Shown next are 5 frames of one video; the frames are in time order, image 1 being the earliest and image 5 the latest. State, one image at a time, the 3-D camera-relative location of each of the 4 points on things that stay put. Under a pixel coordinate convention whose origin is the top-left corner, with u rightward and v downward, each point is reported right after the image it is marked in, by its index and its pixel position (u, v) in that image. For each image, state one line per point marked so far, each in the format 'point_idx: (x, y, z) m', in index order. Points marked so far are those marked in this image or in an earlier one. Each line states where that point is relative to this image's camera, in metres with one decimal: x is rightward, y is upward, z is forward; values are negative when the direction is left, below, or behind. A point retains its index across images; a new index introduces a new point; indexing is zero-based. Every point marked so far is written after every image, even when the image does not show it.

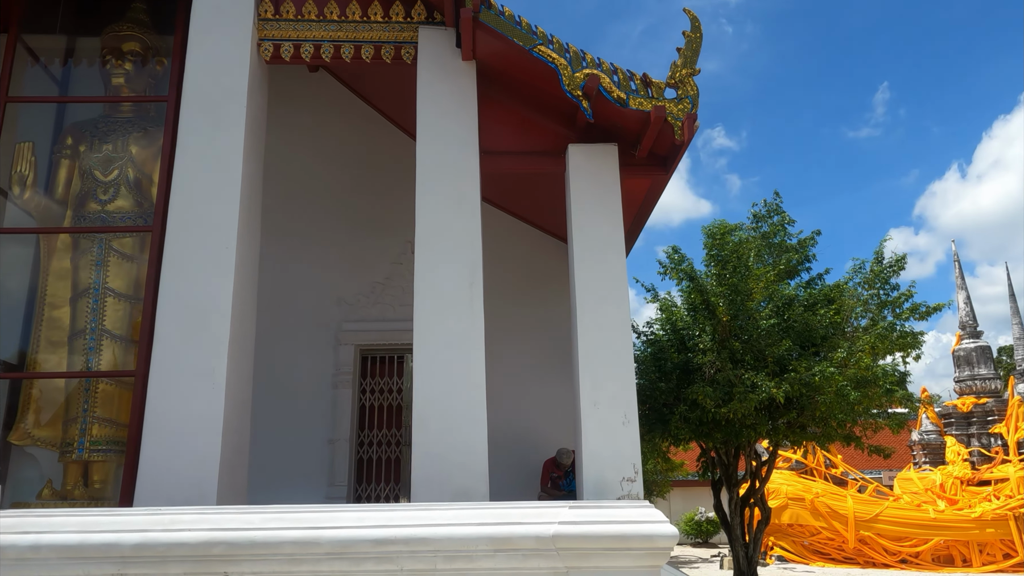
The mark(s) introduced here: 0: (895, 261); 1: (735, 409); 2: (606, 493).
0: (+3.2, +0.2, +6.4) m
1: (+1.6, -0.9, +5.6) m
2: (+0.6, -1.2, +4.6) m
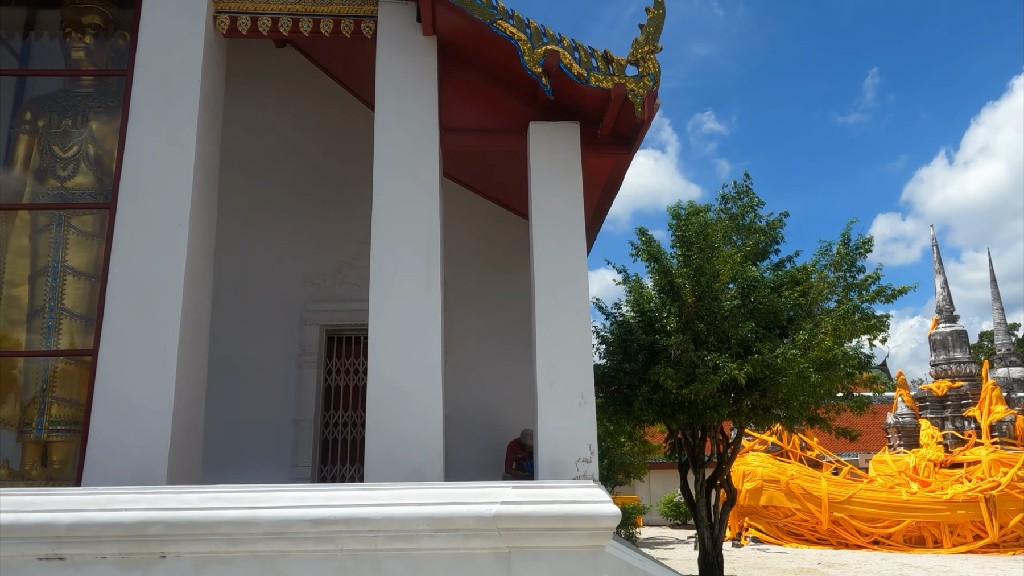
0: (+2.9, +0.4, +6.4) m
1: (+1.3, -0.8, +5.6) m
2: (+0.3, -1.1, +4.5) m
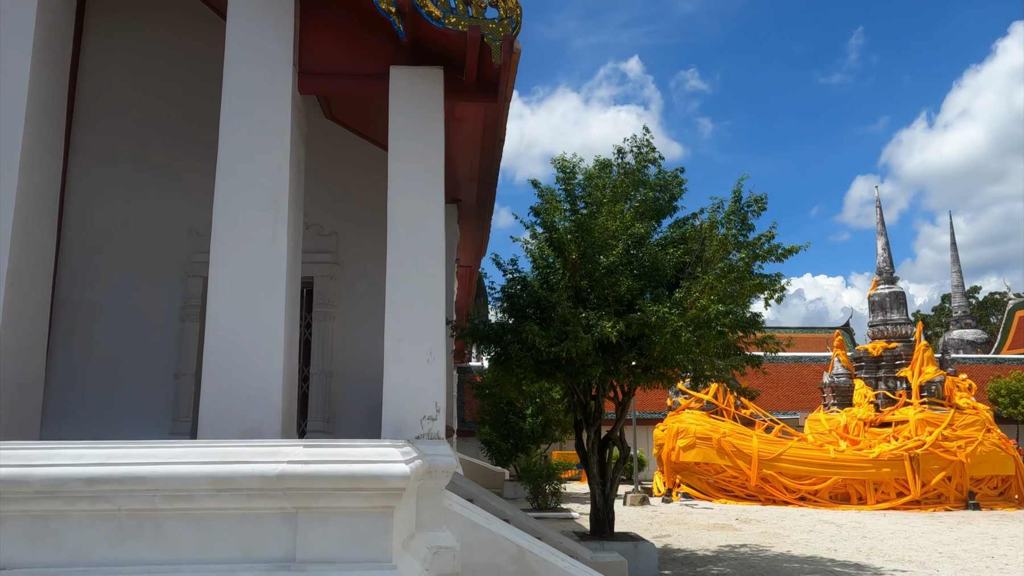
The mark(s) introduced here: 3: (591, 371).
0: (+2.0, +0.7, +6.3) m
1: (+0.4, -0.4, +5.5) m
2: (-0.6, -0.8, +4.4) m
3: (+0.6, -0.6, +5.7) m
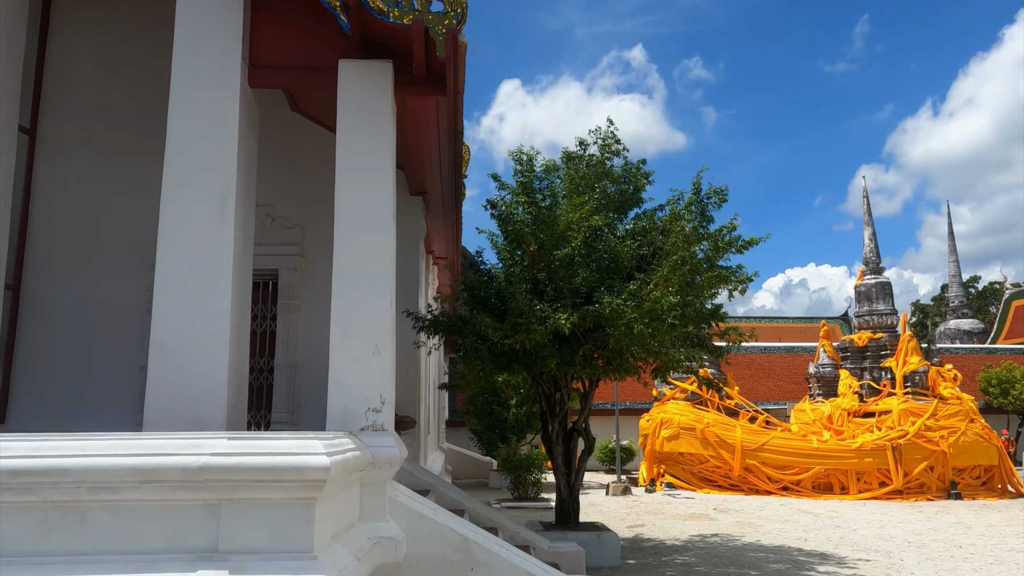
0: (+1.7, +0.8, +6.3) m
1: (+0.1, -0.4, +5.5) m
2: (-0.9, -0.8, +4.5) m
3: (+0.3, -0.6, +5.7) m
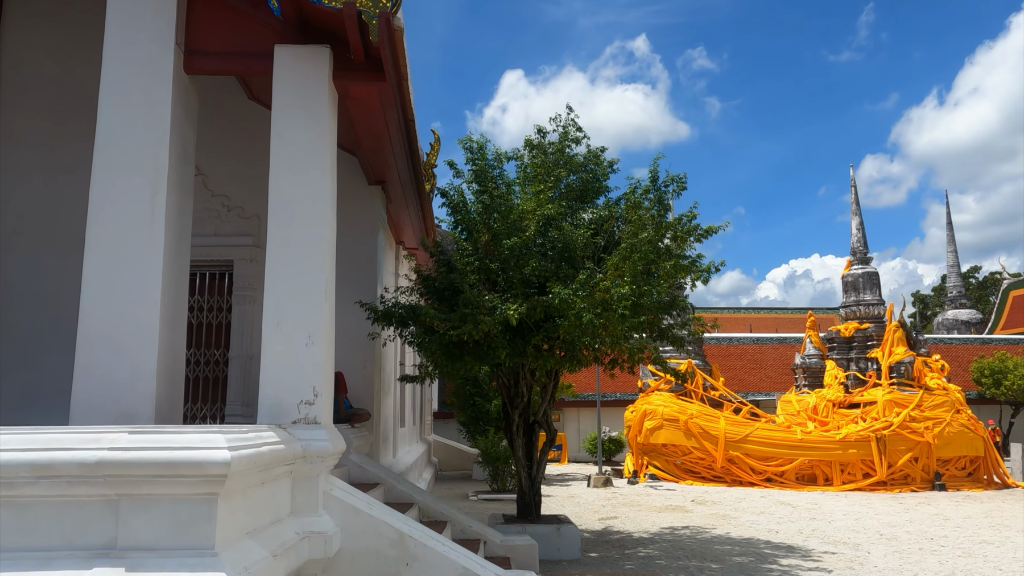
0: (+1.3, +0.9, +6.2) m
1: (-0.3, -0.3, +5.4) m
2: (-1.3, -0.7, +4.4) m
3: (-0.1, -0.5, +5.6) m
